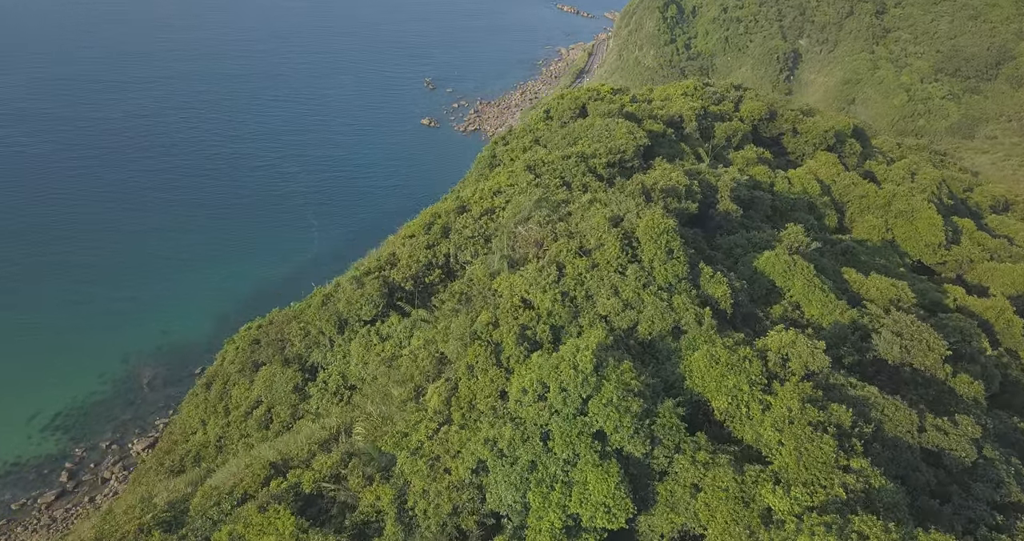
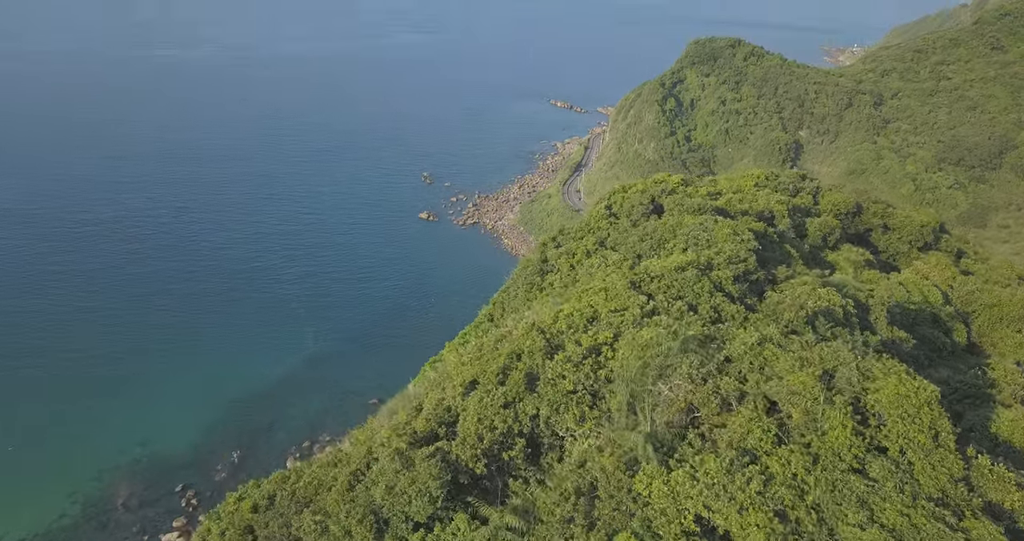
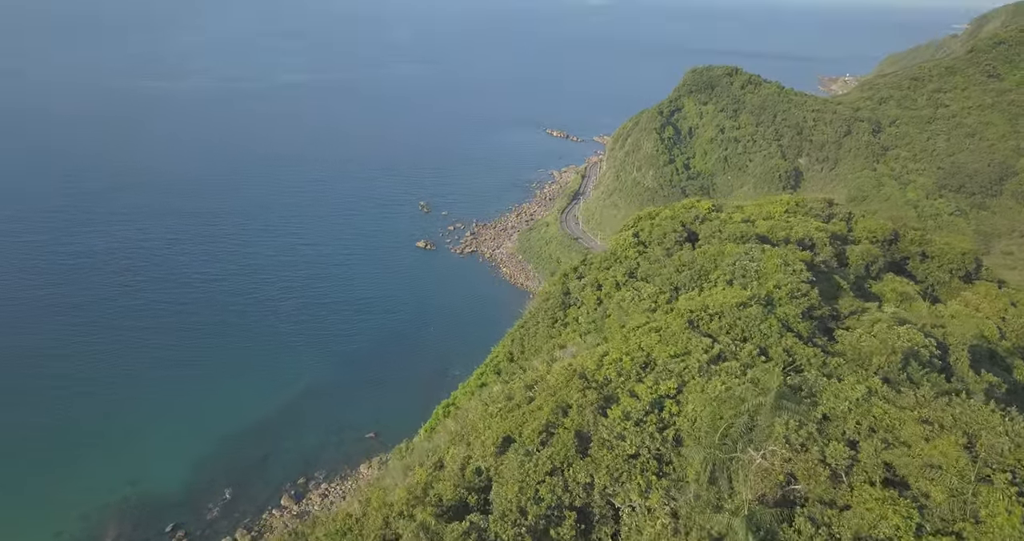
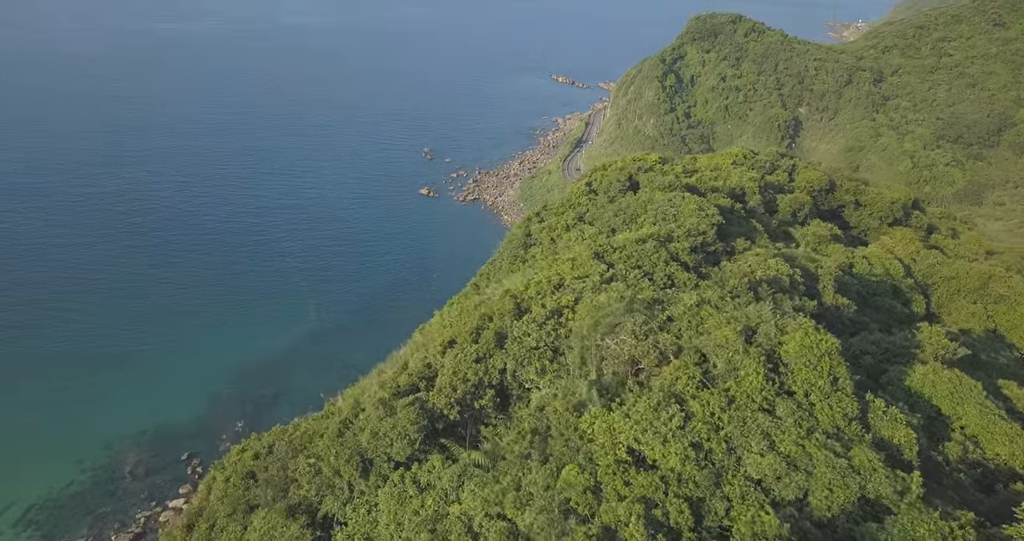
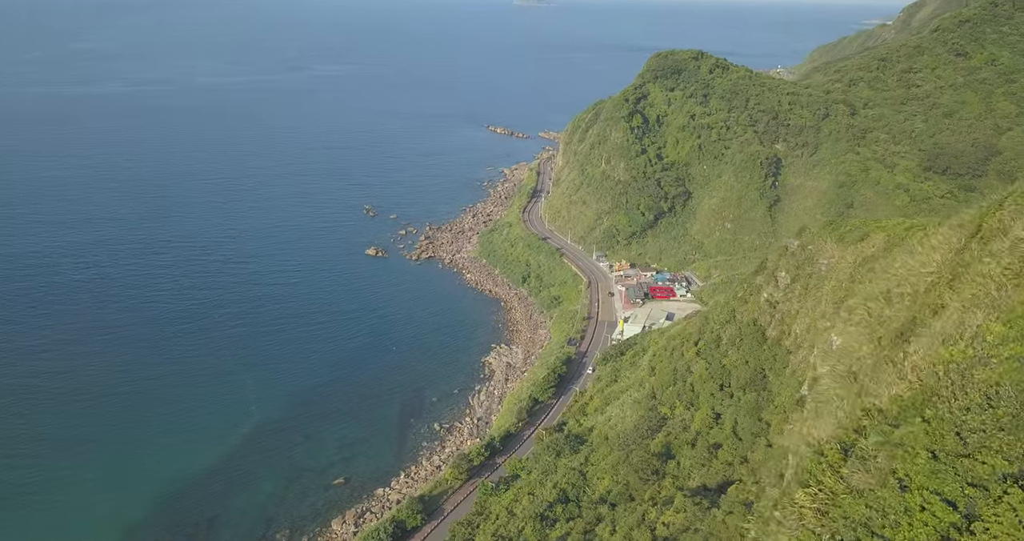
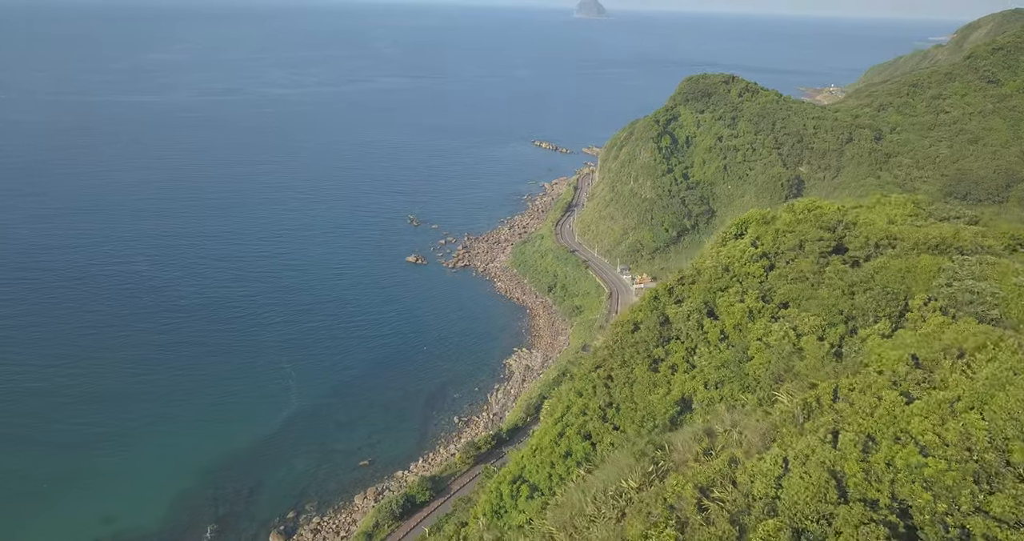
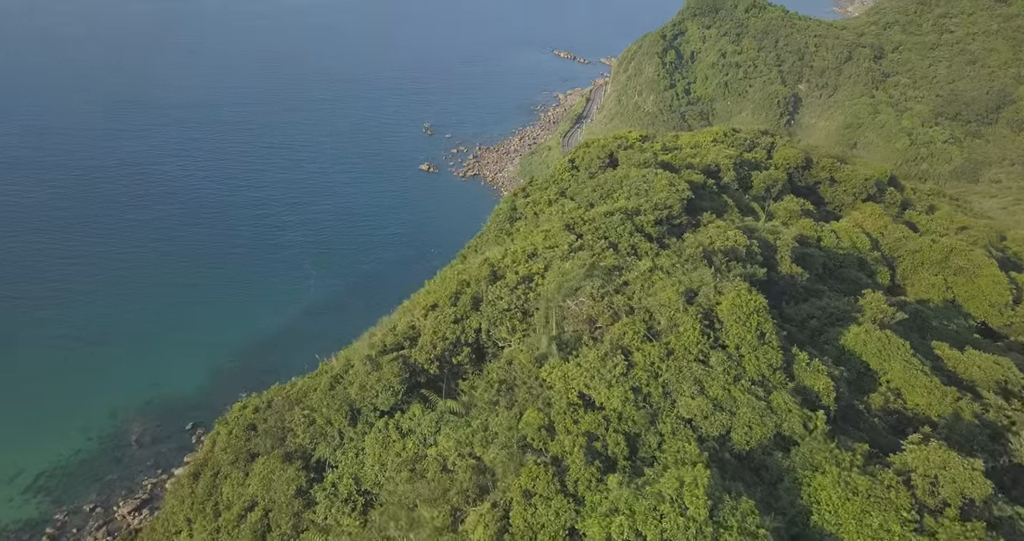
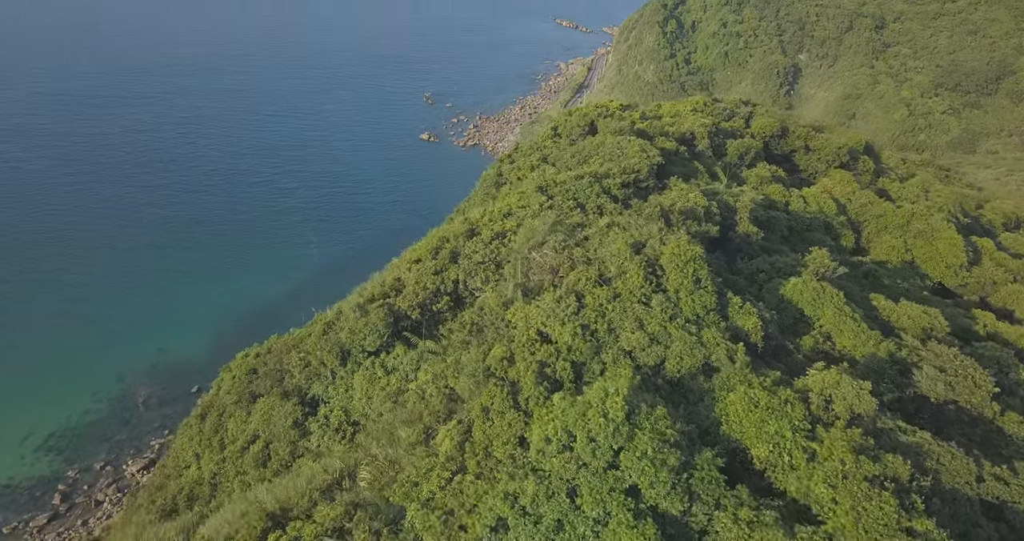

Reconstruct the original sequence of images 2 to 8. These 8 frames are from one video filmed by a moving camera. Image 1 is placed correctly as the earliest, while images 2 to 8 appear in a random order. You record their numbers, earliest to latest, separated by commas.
8, 7, 4, 2, 3, 6, 5
